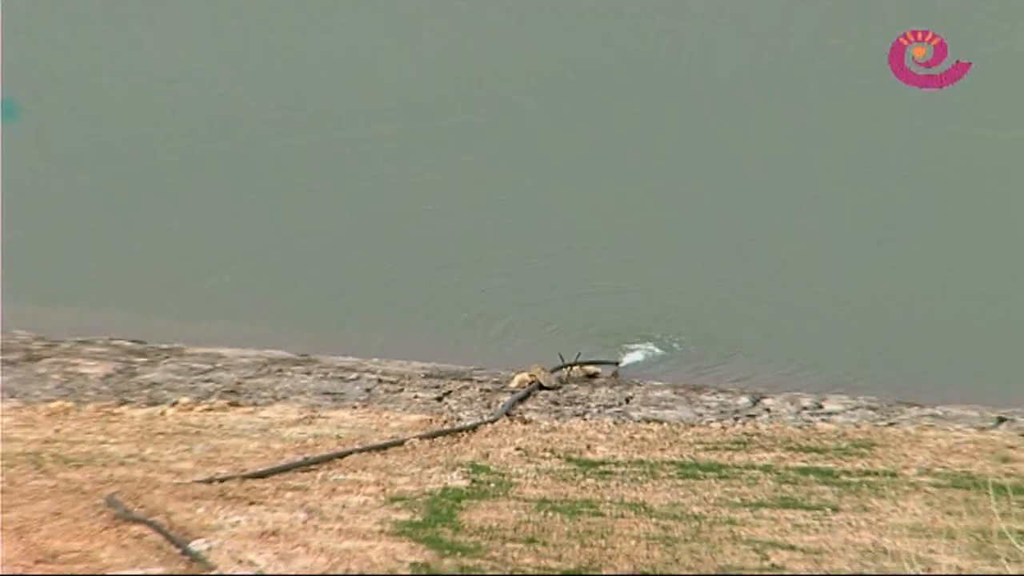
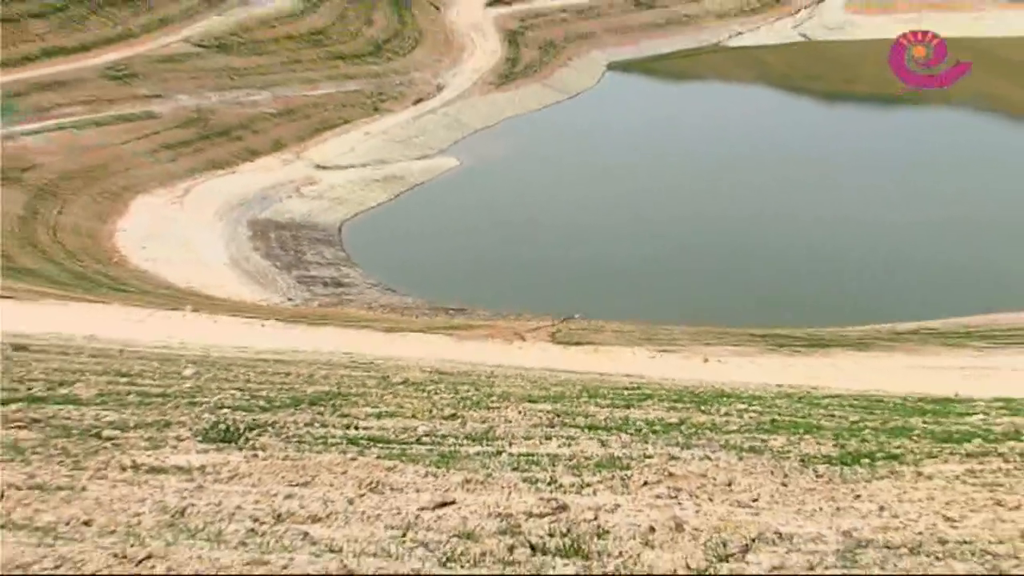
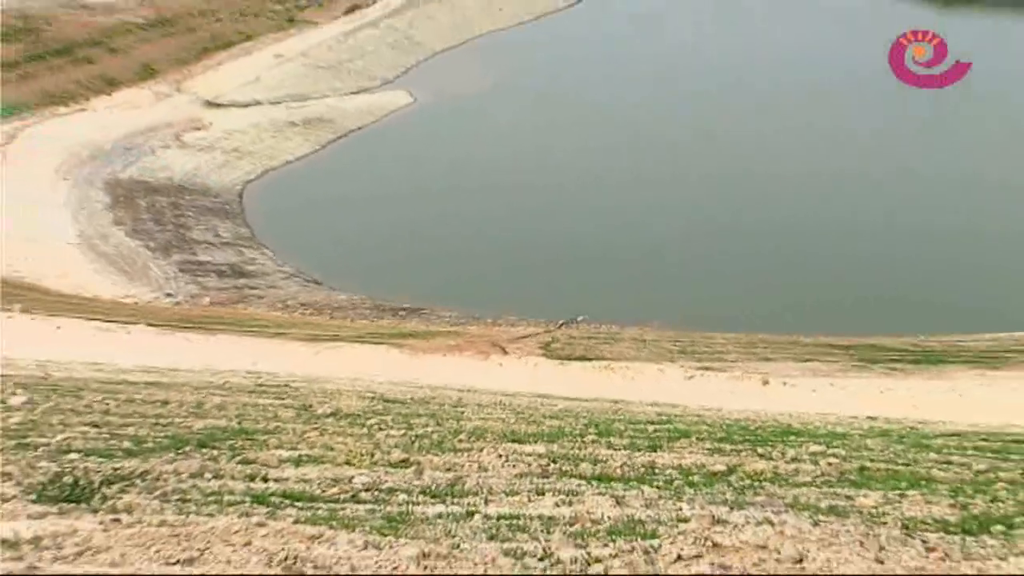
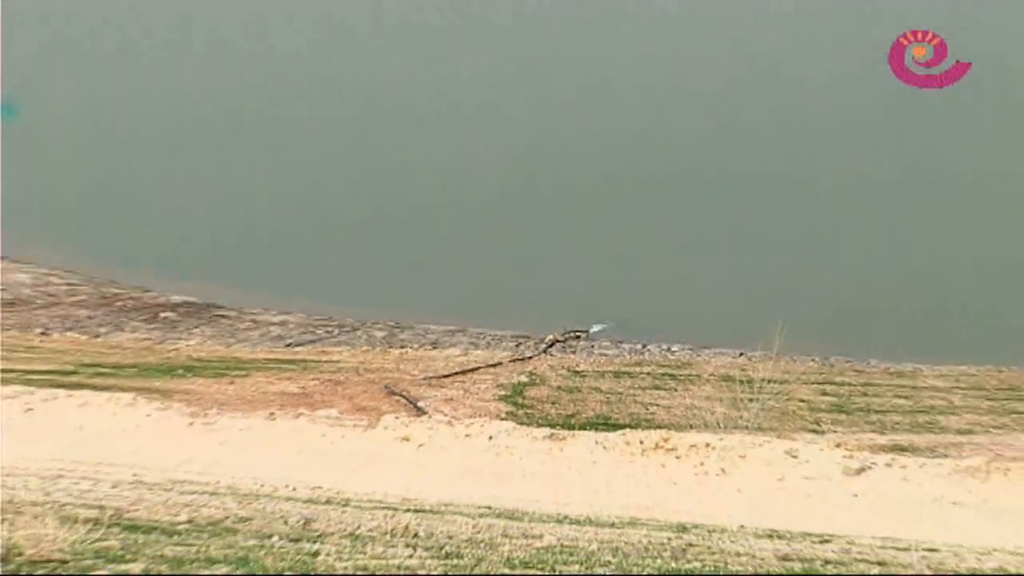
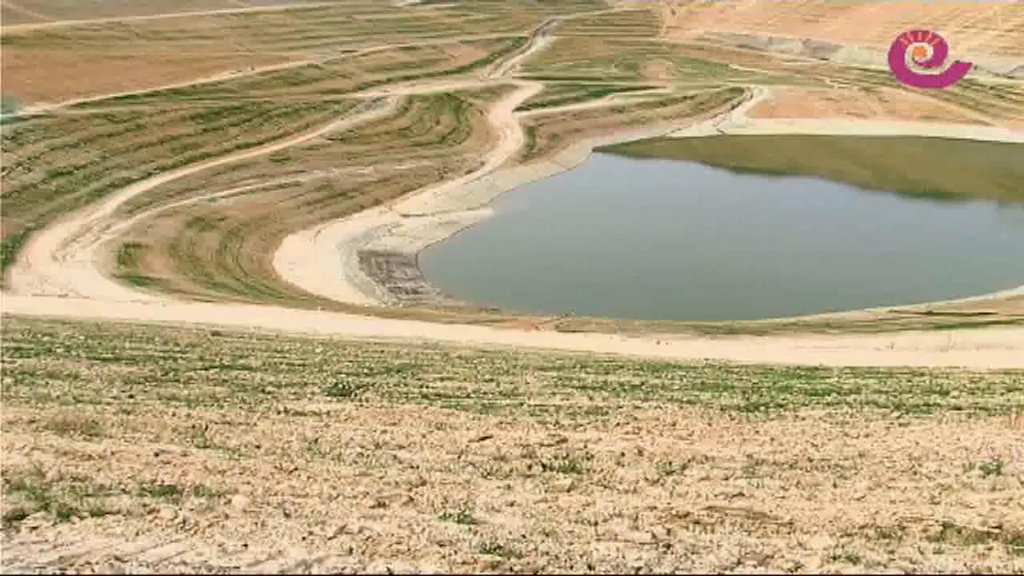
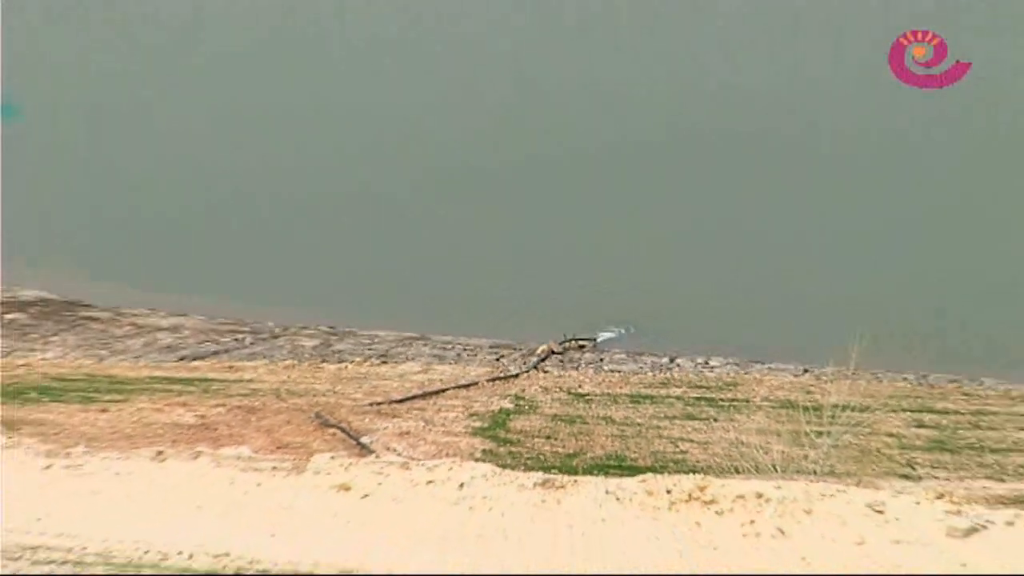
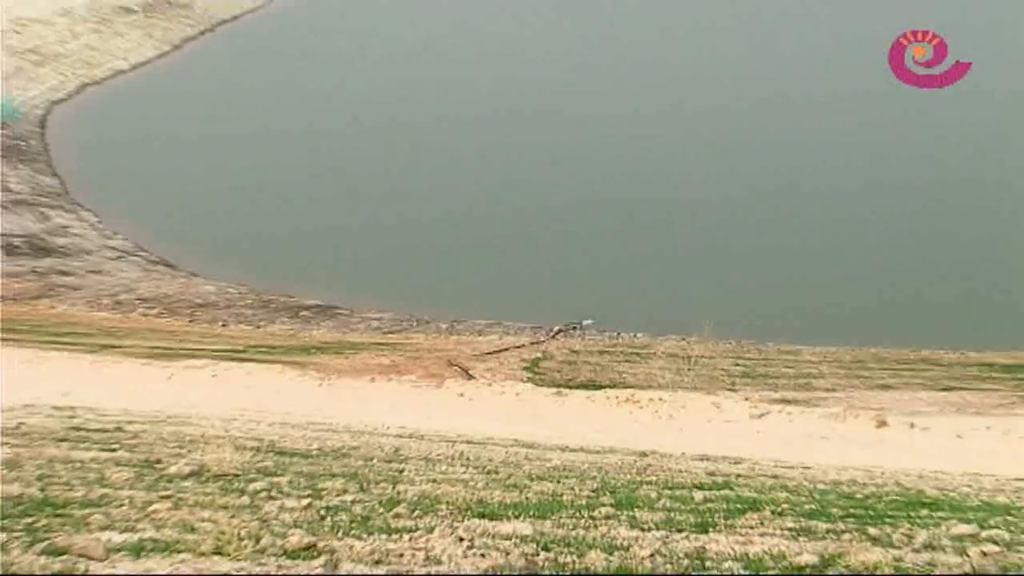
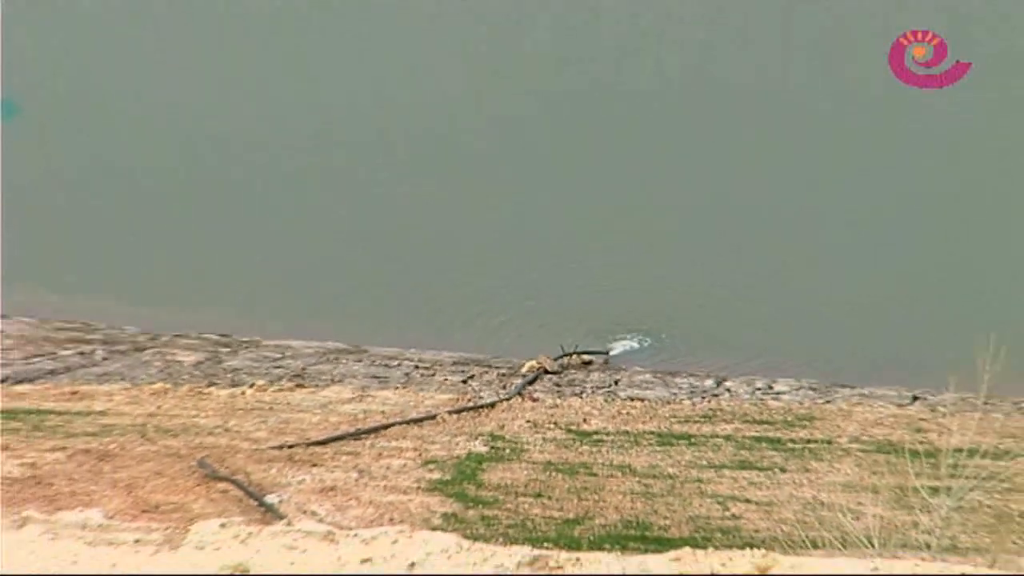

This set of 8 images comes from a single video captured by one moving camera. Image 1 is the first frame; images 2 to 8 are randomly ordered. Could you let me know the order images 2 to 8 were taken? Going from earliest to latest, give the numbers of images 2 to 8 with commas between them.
8, 6, 4, 7, 3, 2, 5
